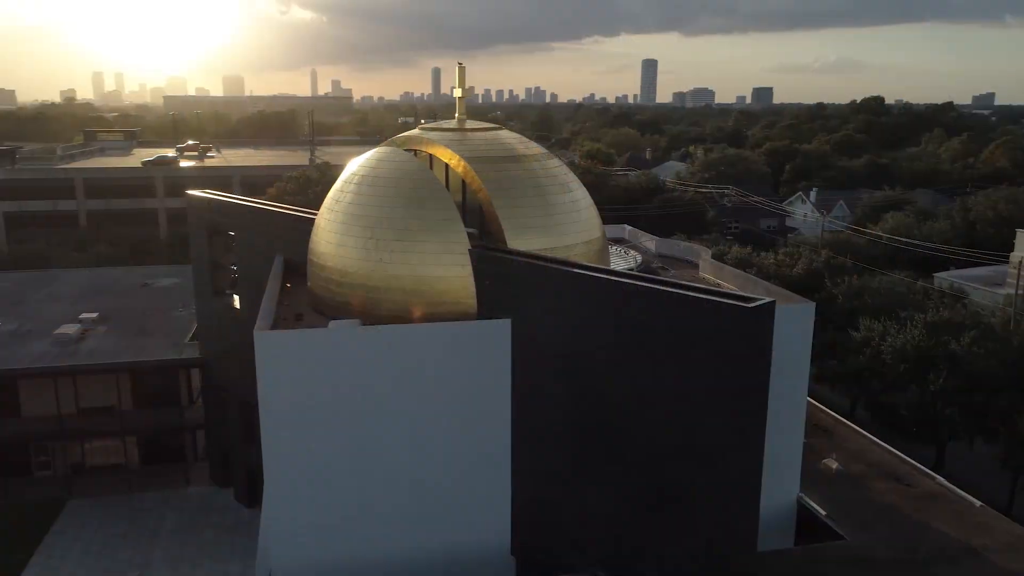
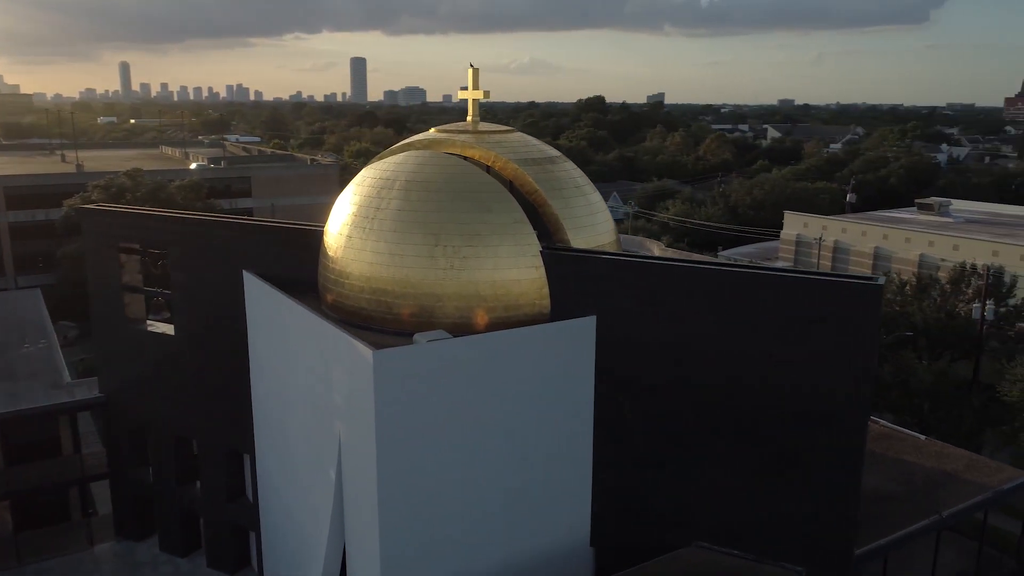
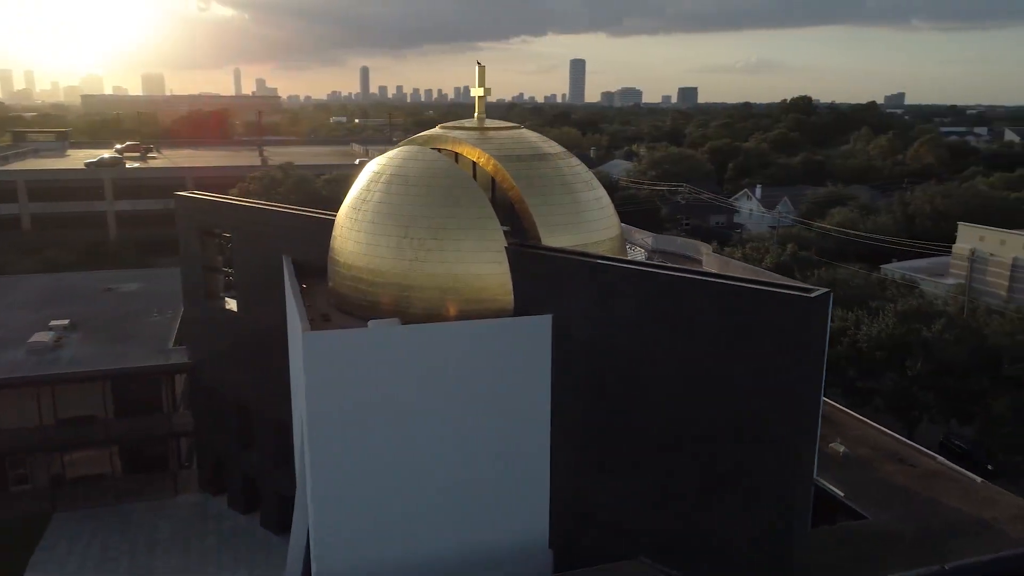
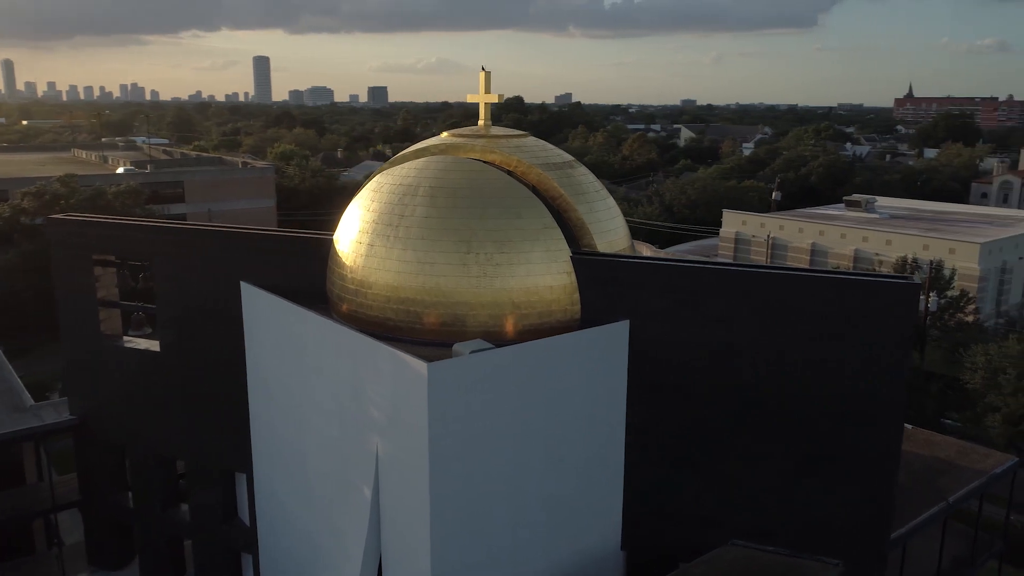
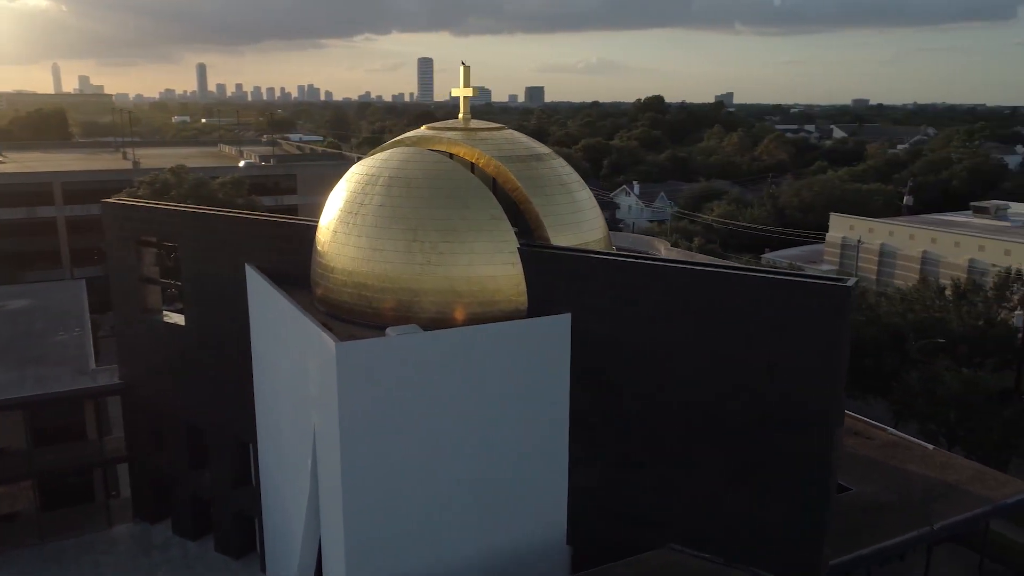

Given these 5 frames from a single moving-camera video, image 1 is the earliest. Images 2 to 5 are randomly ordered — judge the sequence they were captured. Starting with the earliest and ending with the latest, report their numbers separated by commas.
3, 5, 2, 4
